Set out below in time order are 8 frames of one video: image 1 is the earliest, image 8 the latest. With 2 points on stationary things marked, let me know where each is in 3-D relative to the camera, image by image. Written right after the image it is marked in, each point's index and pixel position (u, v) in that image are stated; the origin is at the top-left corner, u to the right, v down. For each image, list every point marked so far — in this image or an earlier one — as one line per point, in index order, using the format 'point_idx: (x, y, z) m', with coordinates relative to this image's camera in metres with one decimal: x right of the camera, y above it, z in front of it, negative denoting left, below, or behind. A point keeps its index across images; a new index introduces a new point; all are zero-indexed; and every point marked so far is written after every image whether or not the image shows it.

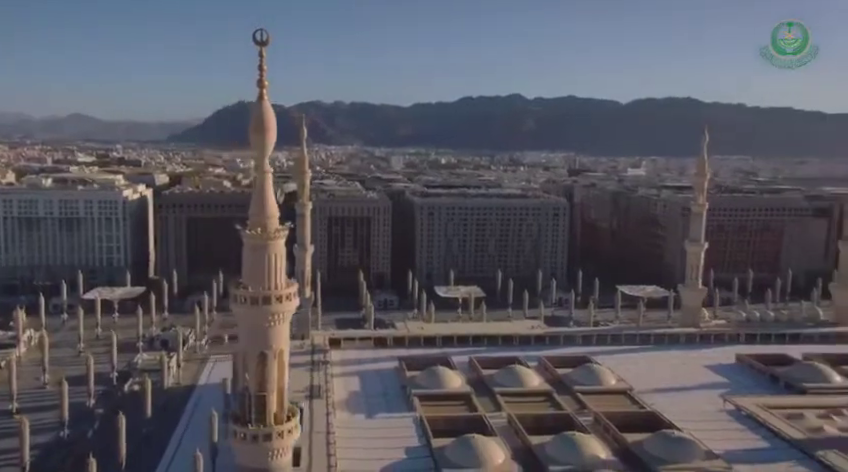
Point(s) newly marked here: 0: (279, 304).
0: (-2.6, -1.2, +13.8) m
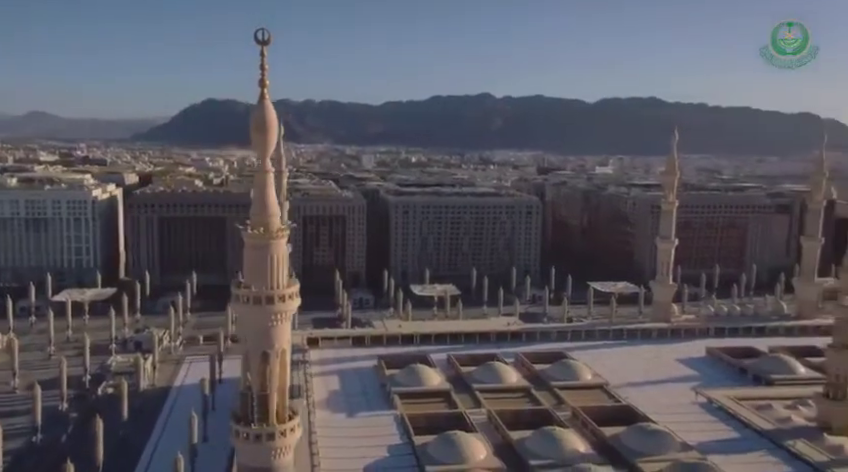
0: (-2.5, -1.2, +13.9) m
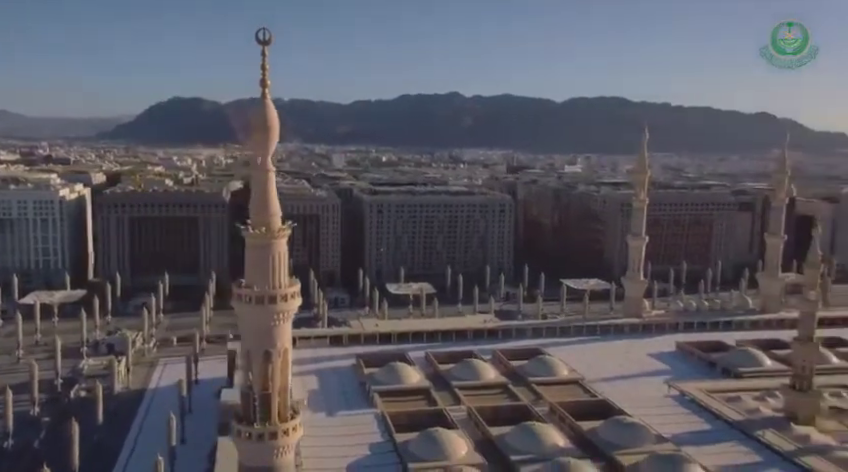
0: (-2.5, -1.2, +13.9) m
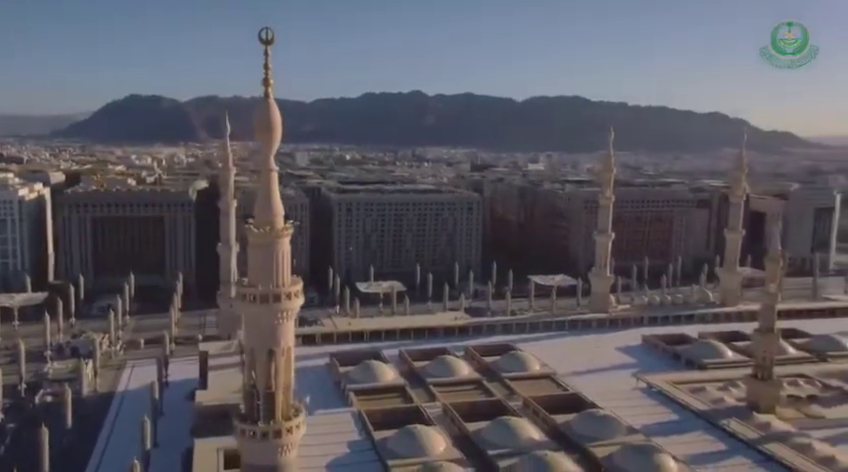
0: (-2.5, -1.2, +14.0) m
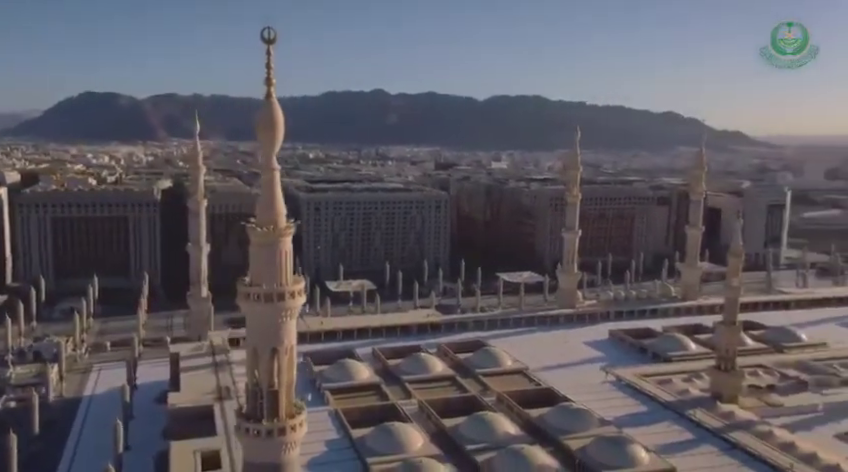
0: (-2.4, -1.2, +14.0) m
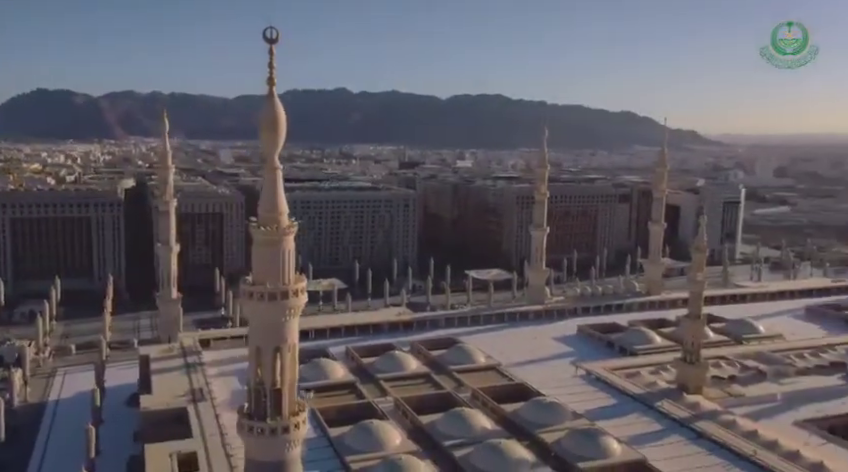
0: (-2.3, -1.1, +14.0) m
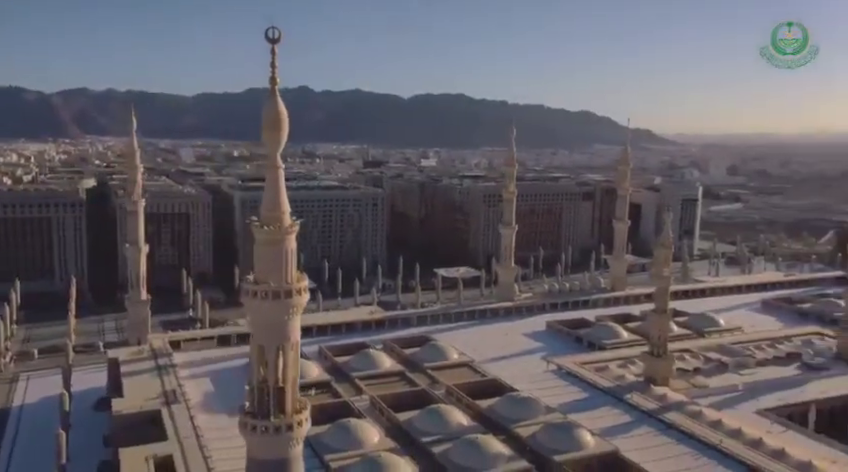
0: (-2.3, -1.0, +13.9) m
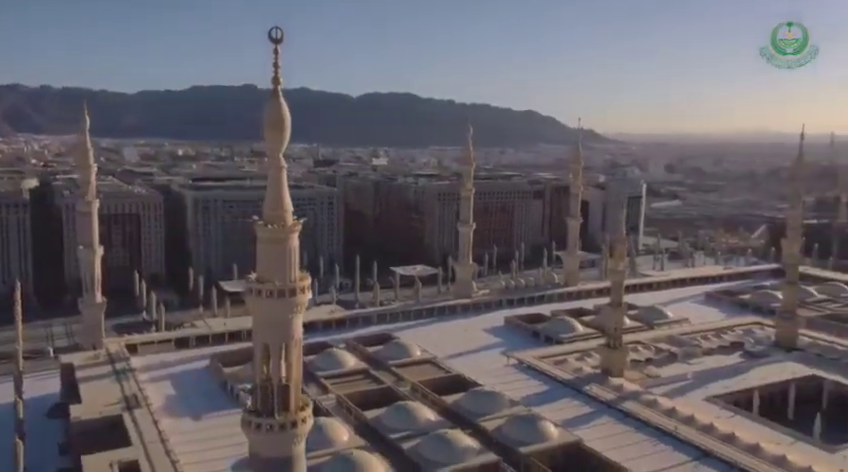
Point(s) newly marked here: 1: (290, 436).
0: (-2.2, -0.9, +13.8) m
1: (-2.4, -3.6, +13.6) m
